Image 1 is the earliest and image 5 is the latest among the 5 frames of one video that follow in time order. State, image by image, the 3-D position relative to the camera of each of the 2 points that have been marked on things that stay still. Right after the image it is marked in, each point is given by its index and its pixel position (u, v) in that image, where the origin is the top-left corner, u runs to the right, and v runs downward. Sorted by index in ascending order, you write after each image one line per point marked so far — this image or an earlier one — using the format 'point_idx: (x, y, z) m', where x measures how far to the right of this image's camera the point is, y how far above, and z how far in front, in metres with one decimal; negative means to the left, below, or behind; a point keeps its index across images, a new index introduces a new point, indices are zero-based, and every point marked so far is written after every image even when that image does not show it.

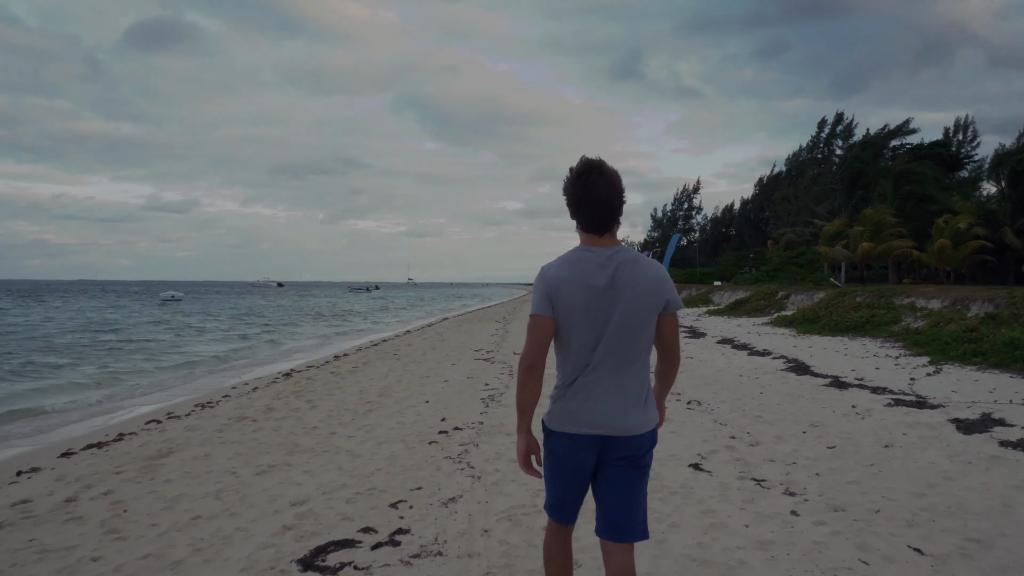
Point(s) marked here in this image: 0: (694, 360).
0: (+3.6, -1.4, +9.7) m
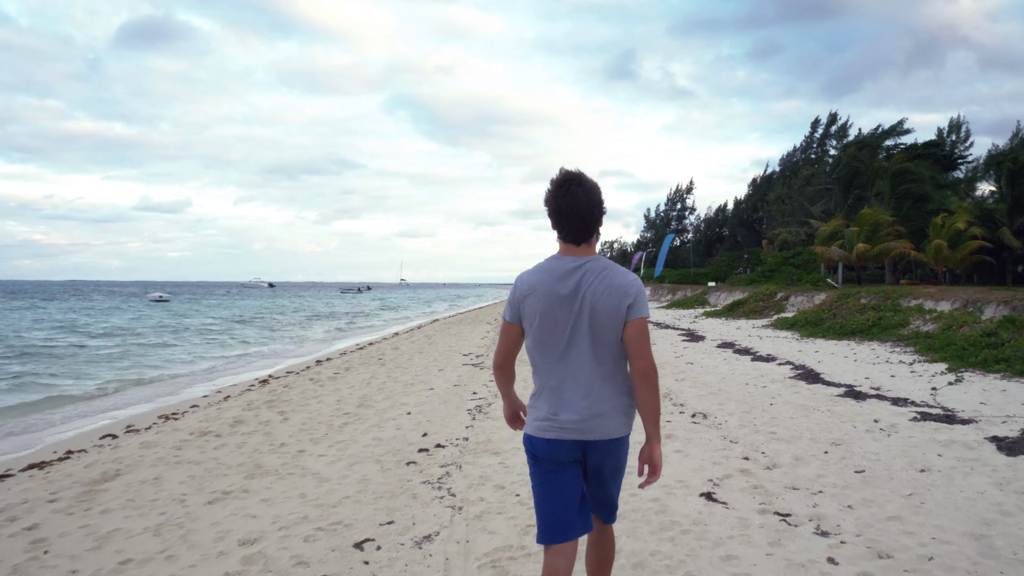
0: (+3.4, -1.5, +9.2) m
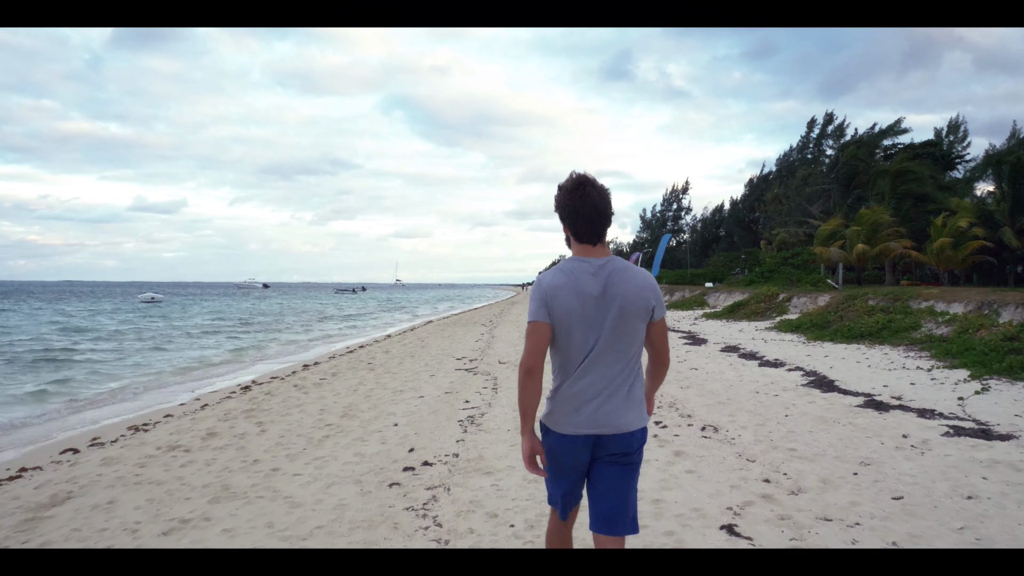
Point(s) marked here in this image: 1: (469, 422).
0: (+3.3, -1.5, +8.7) m
1: (-0.6, -1.8, +6.6) m
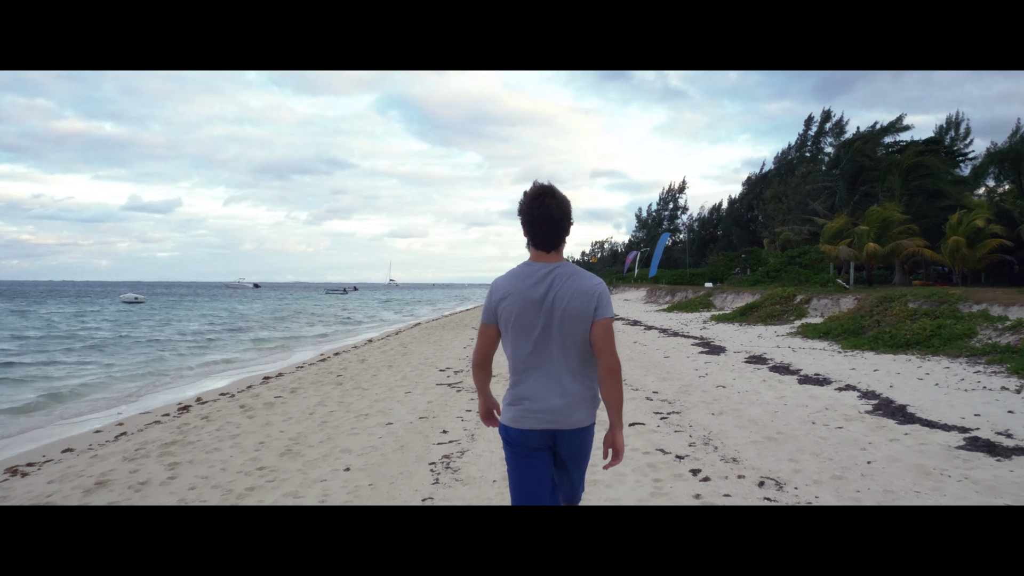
0: (+3.2, -1.5, +7.2) m
1: (-0.7, -1.8, +5.0) m
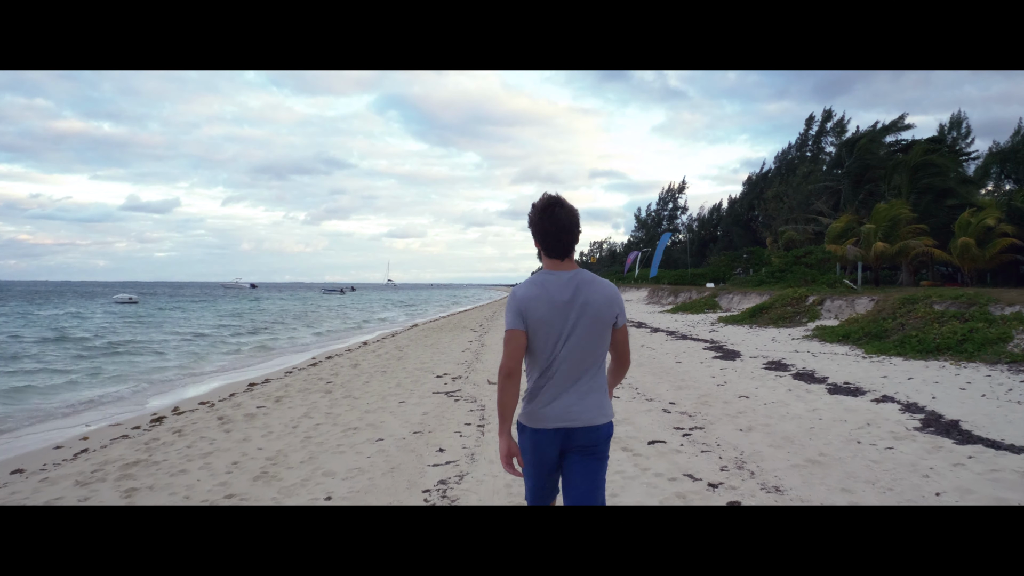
0: (+3.2, -1.5, +6.5) m
1: (-0.7, -1.8, +4.4) m
